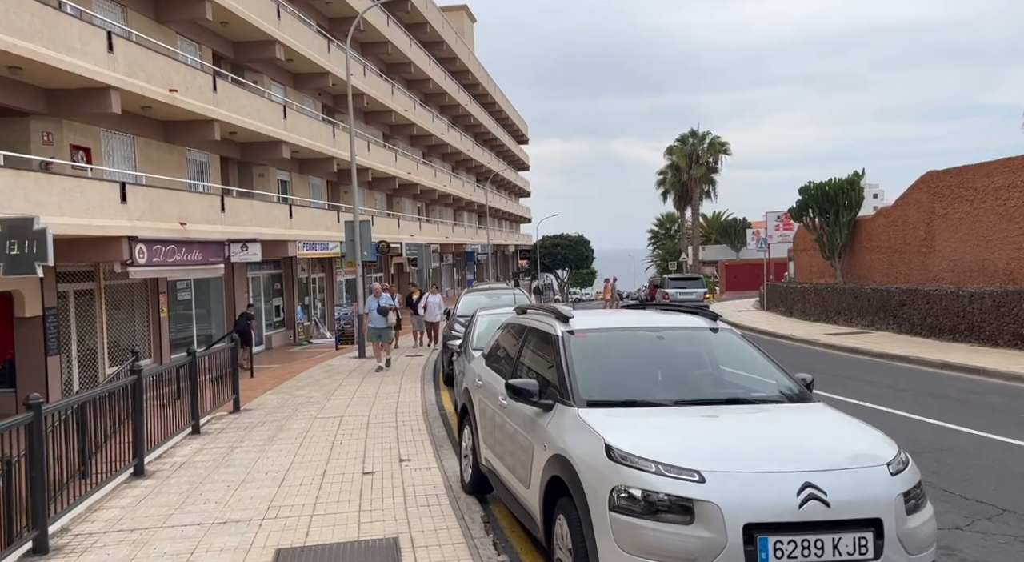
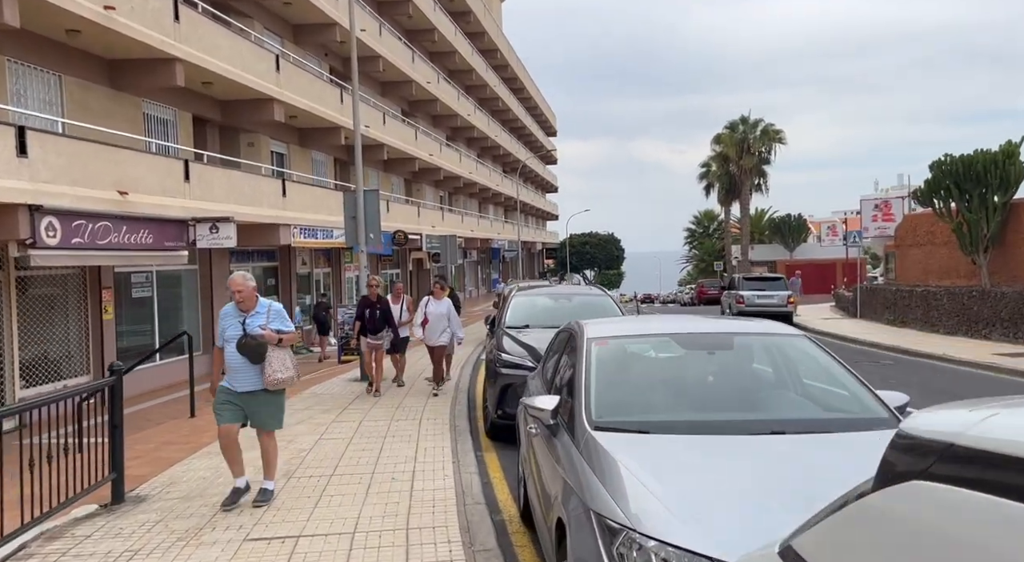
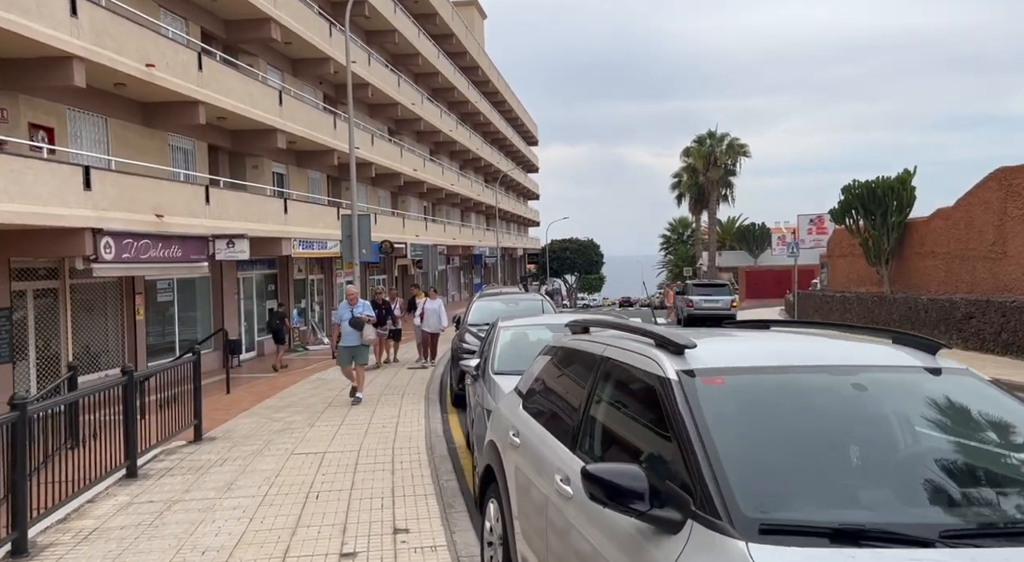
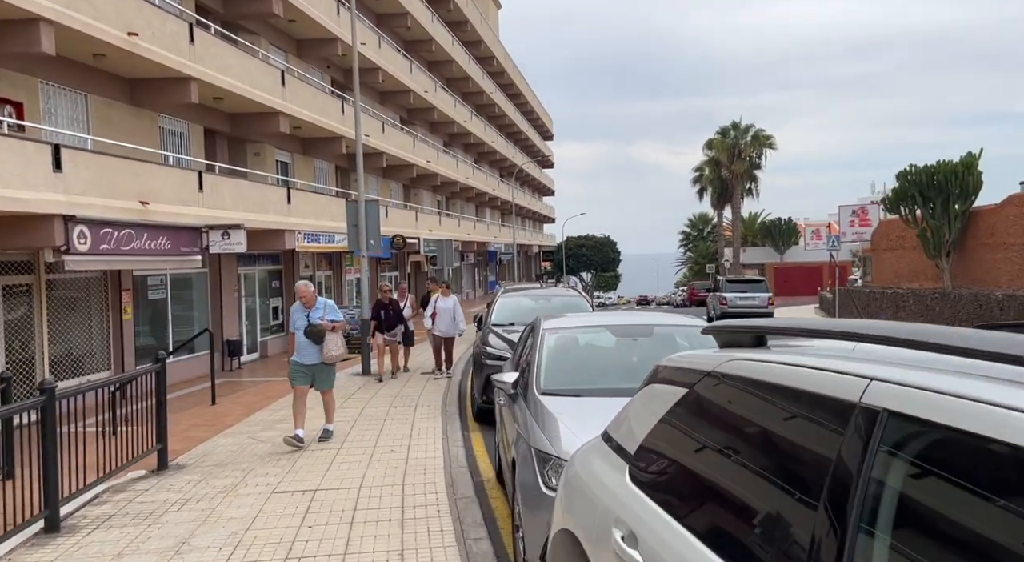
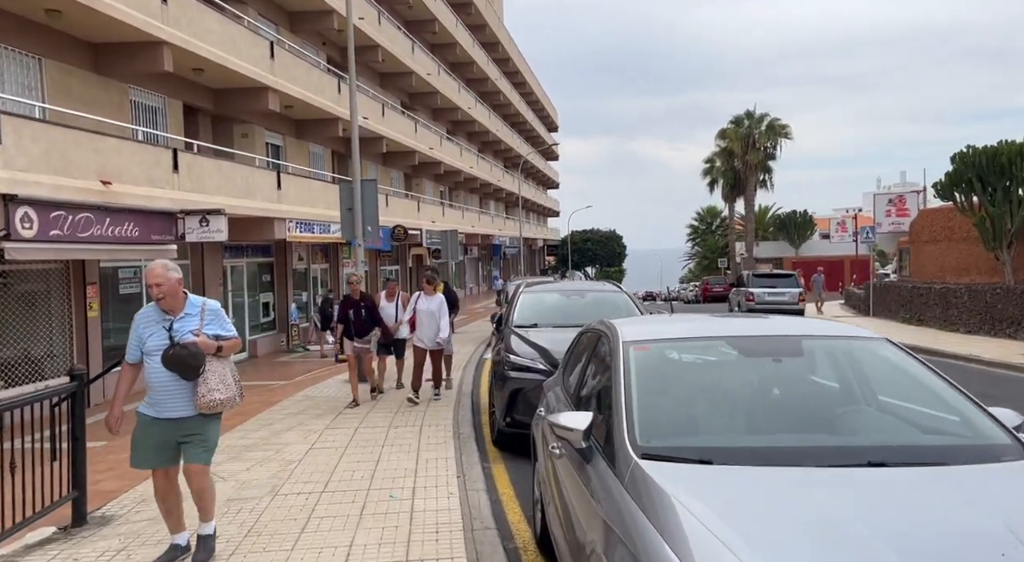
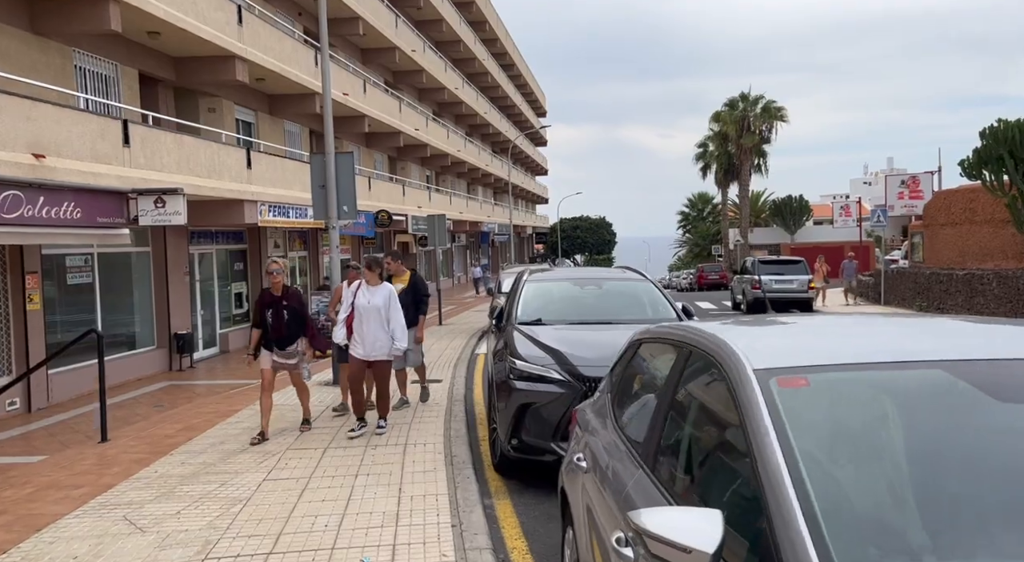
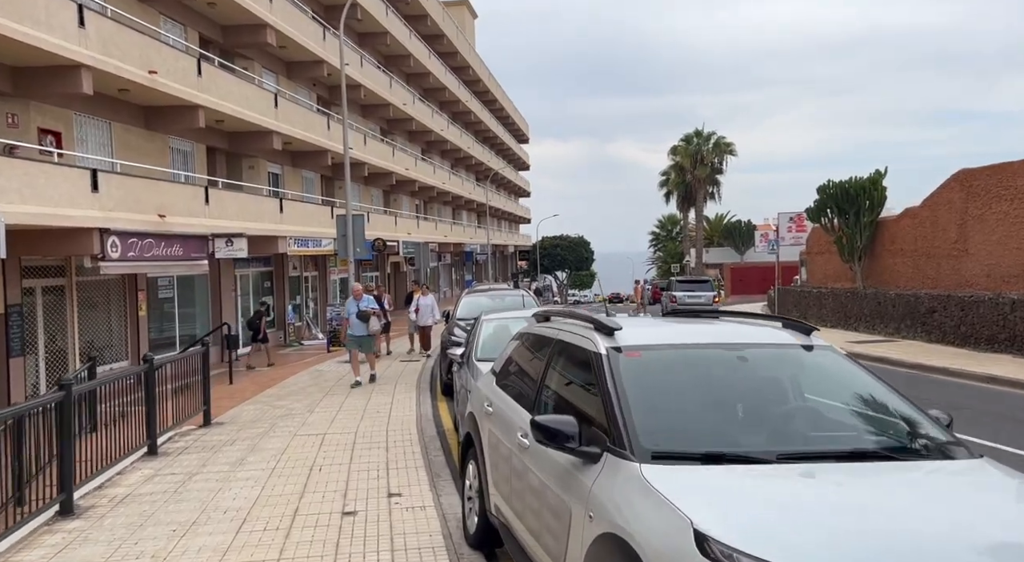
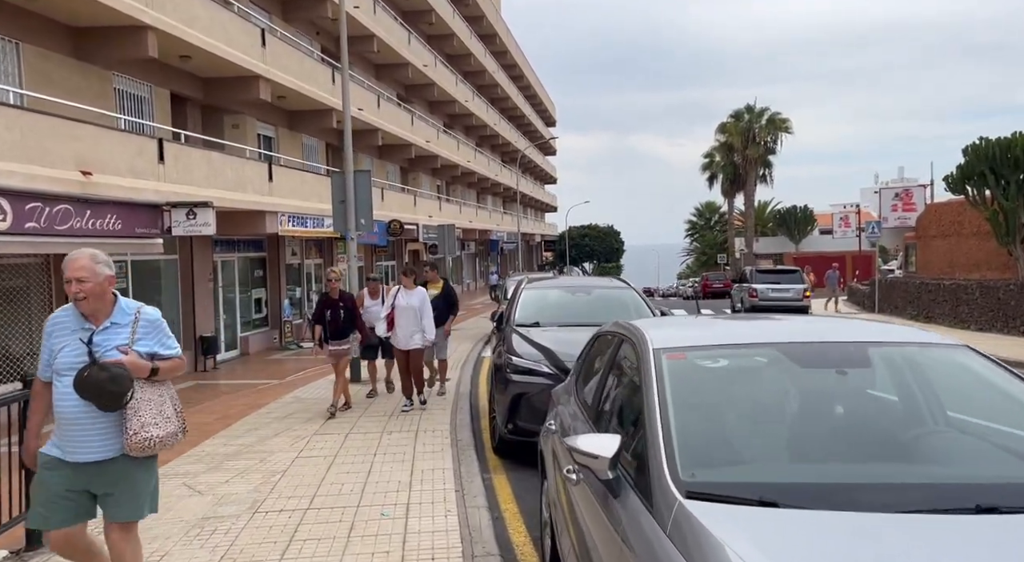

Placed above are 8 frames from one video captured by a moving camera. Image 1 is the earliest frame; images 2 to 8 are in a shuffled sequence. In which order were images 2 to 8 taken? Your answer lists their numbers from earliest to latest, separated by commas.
7, 3, 4, 2, 5, 8, 6
